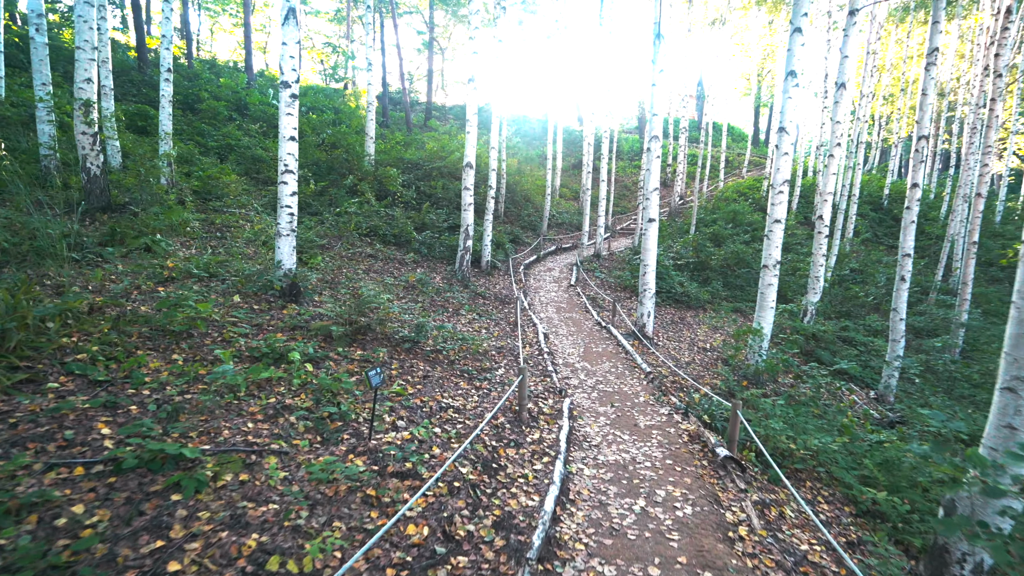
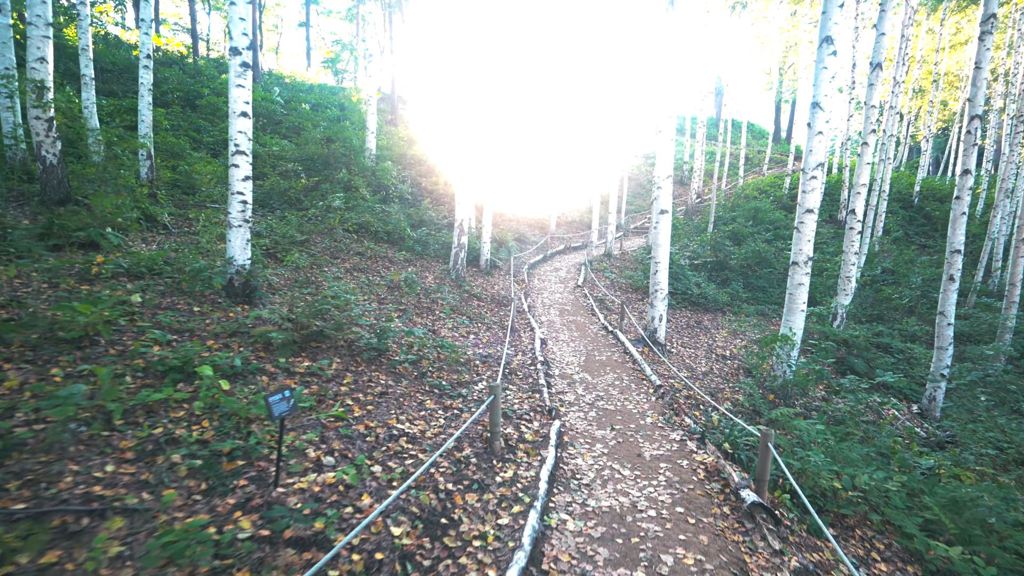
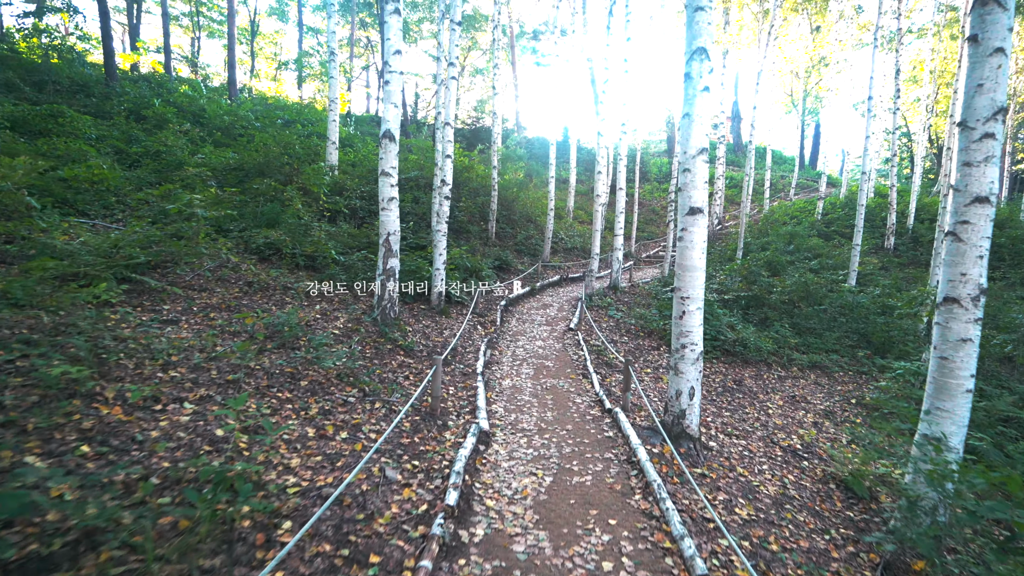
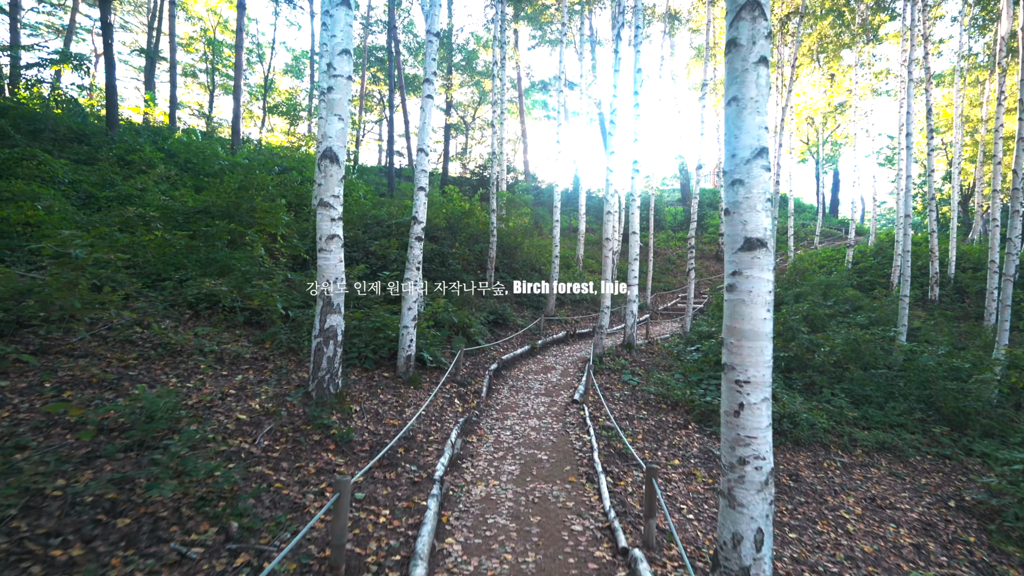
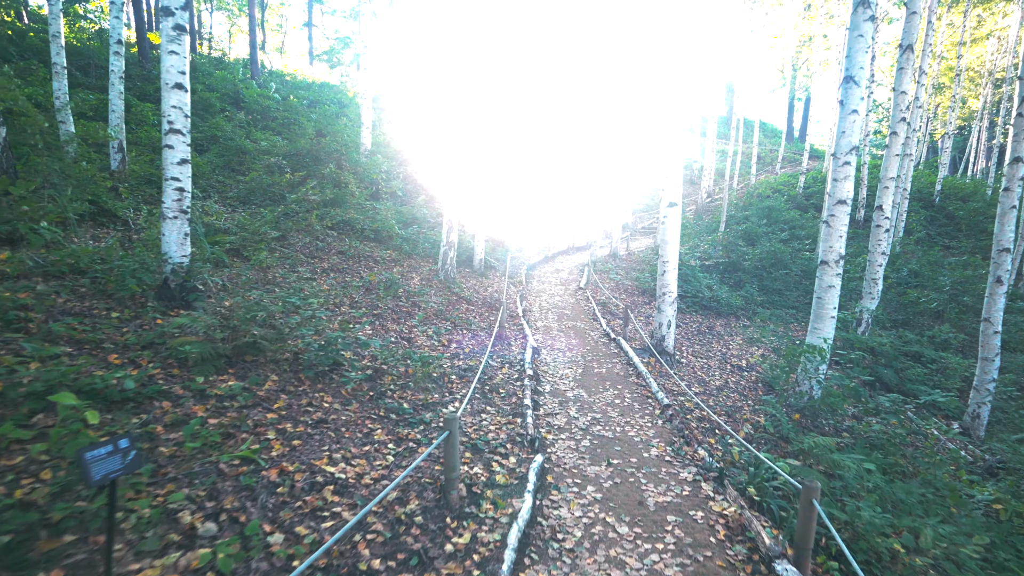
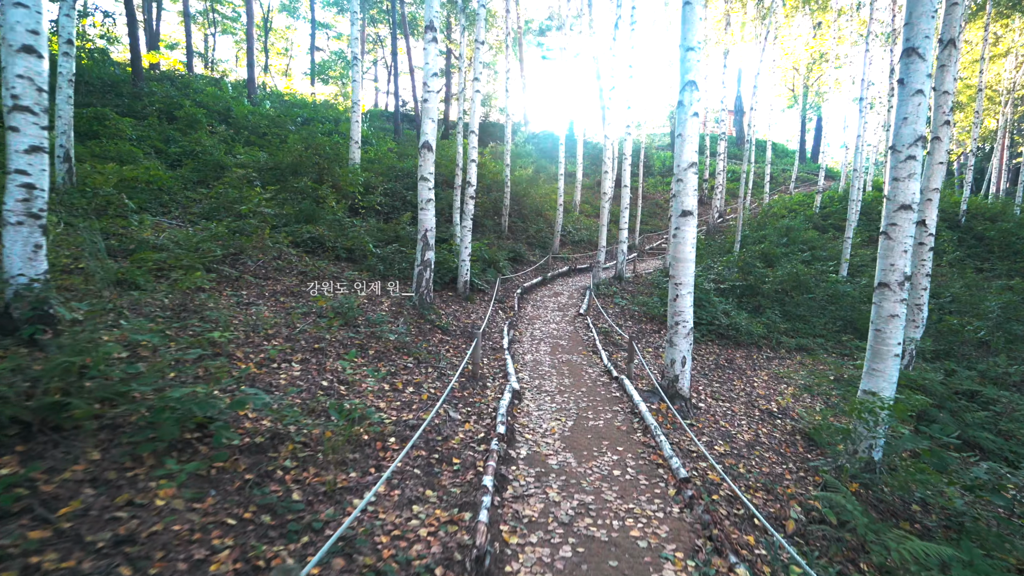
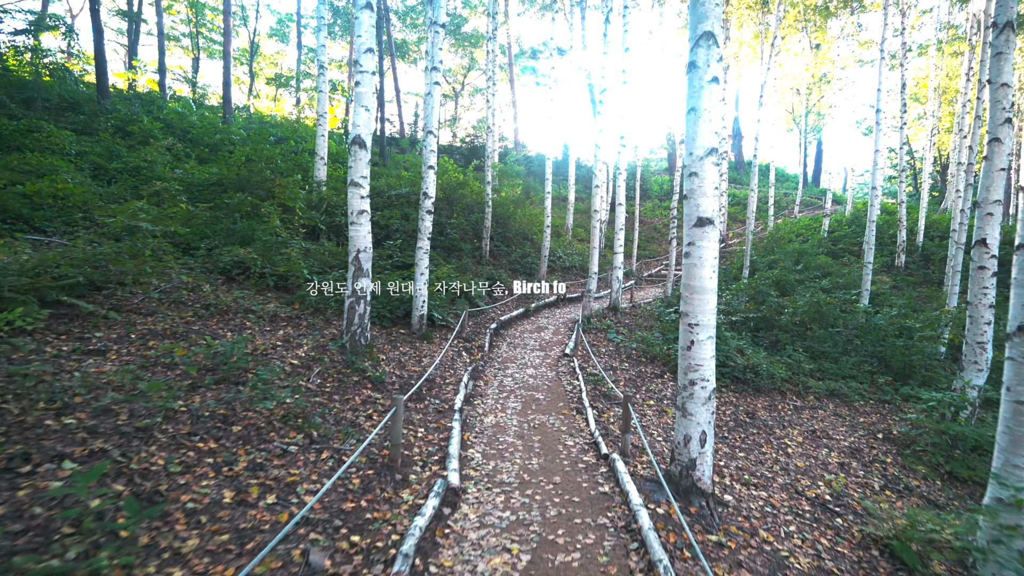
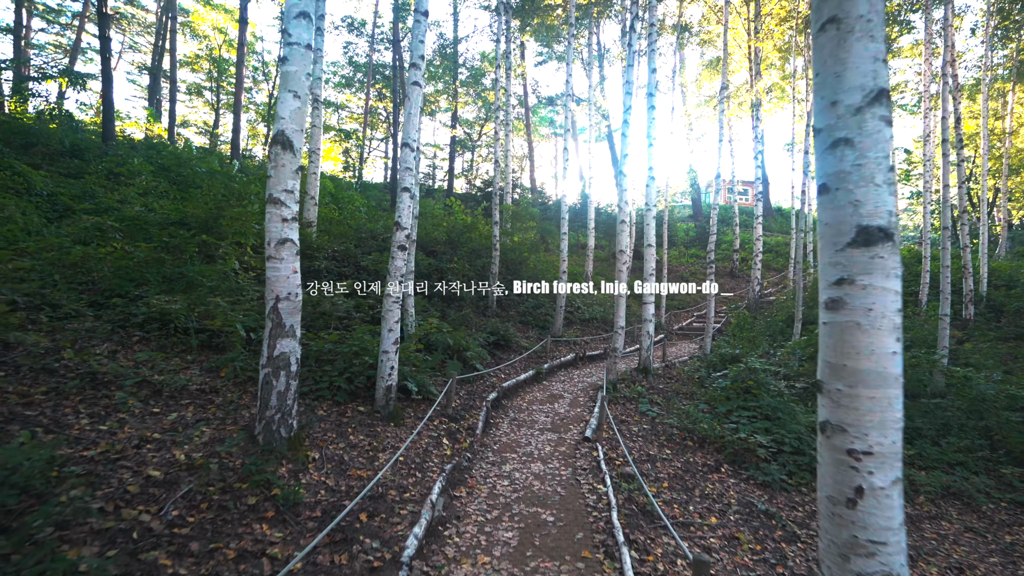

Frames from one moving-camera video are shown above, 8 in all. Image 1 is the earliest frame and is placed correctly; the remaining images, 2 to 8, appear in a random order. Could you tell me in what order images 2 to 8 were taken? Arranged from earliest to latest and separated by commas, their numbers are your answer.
2, 5, 6, 3, 7, 4, 8
